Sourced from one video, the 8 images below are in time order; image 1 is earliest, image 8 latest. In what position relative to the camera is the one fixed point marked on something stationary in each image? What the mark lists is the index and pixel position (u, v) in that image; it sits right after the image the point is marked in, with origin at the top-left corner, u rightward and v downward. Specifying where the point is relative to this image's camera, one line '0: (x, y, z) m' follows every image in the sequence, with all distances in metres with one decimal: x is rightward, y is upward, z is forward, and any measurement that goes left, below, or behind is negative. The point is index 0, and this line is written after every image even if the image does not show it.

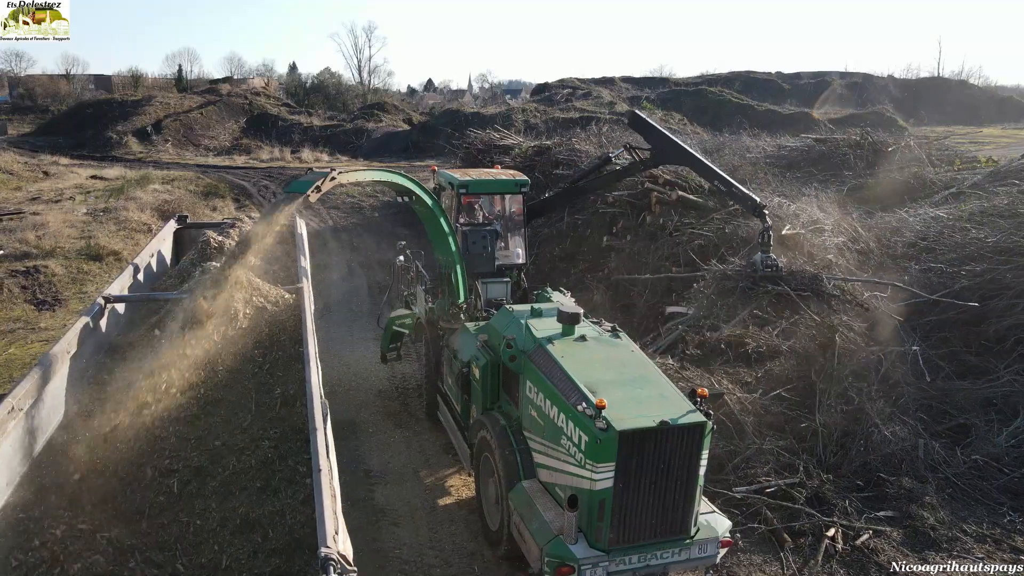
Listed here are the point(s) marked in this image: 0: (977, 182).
0: (+6.5, +1.5, +10.3) m
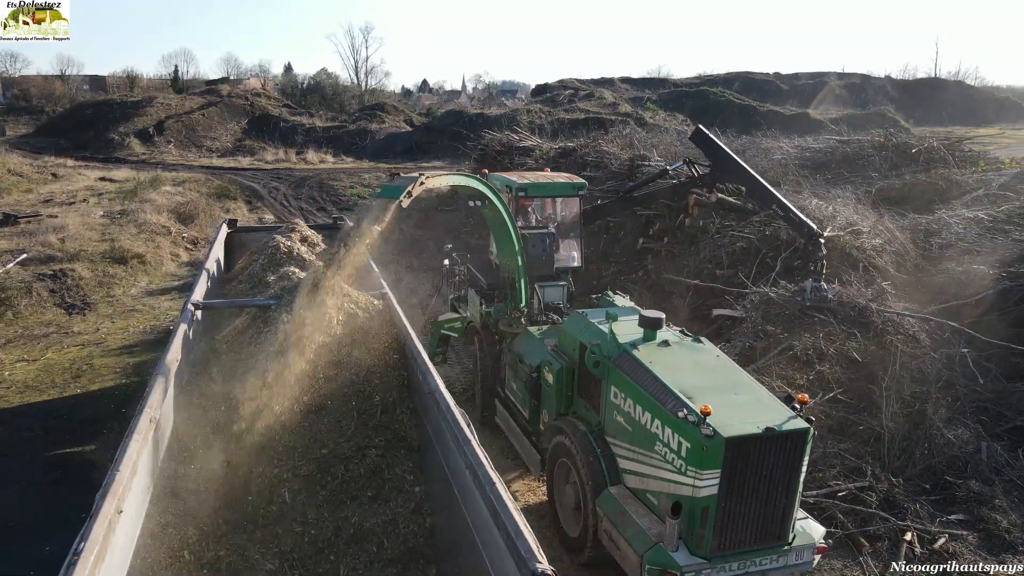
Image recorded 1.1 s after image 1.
0: (+6.9, +1.5, +10.4) m
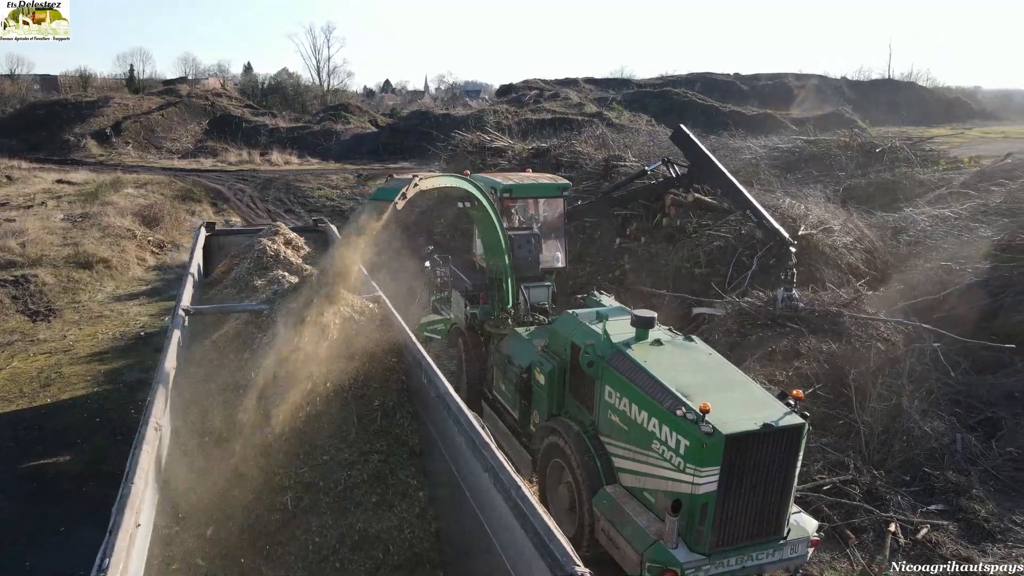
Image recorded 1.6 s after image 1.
0: (+6.6, +1.6, +10.7) m
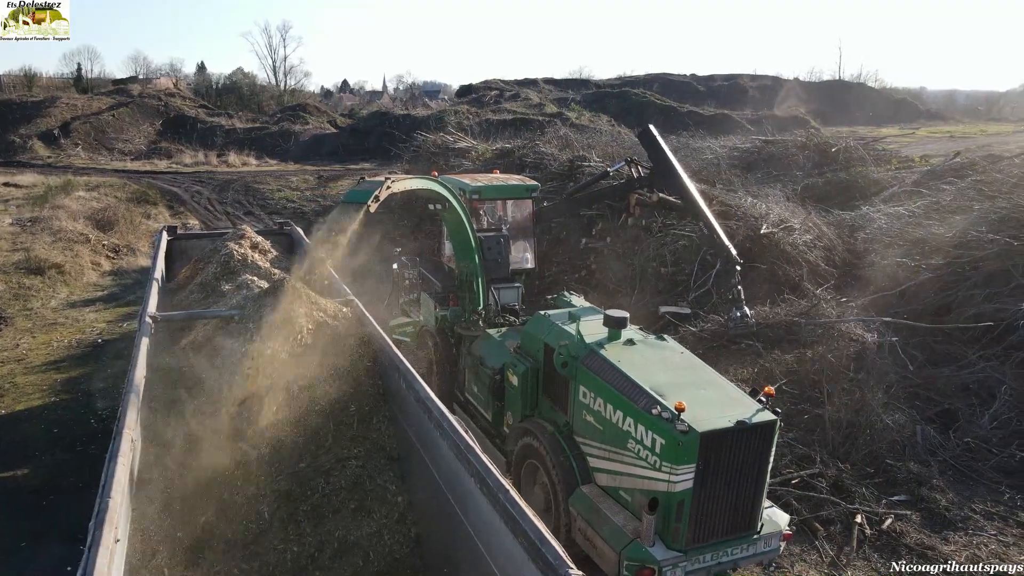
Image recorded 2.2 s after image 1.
0: (+6.1, +1.6, +11.0) m
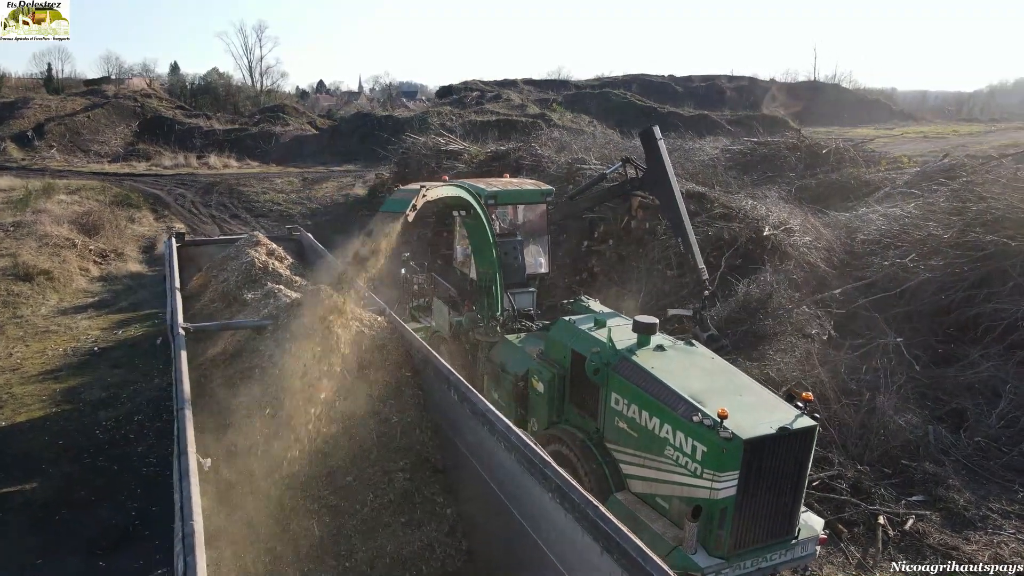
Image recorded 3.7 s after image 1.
0: (+6.1, +1.6, +11.2) m
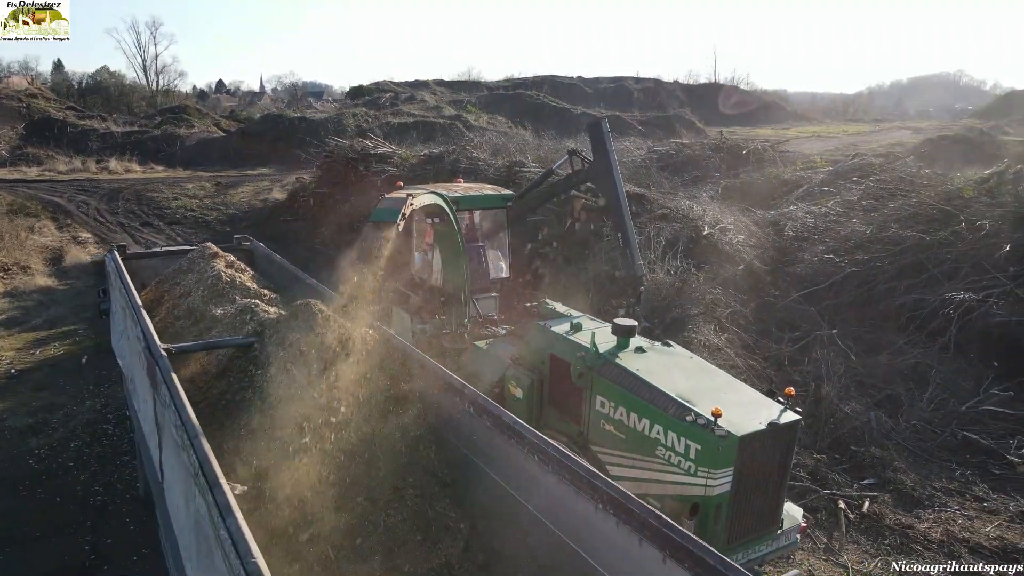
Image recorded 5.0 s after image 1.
0: (+5.1, +1.7, +11.8) m
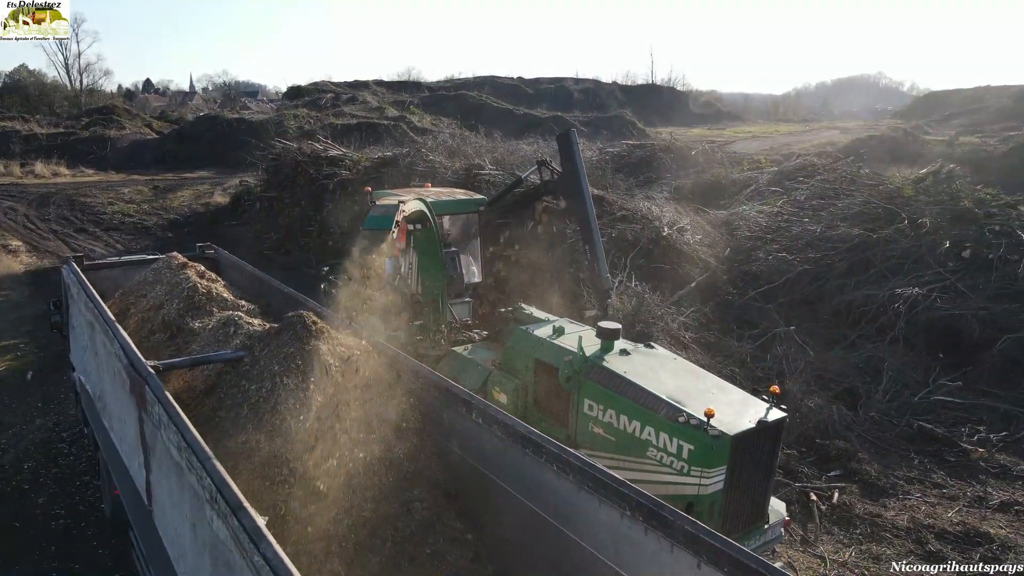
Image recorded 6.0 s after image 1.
0: (+4.4, +1.8, +12.2) m
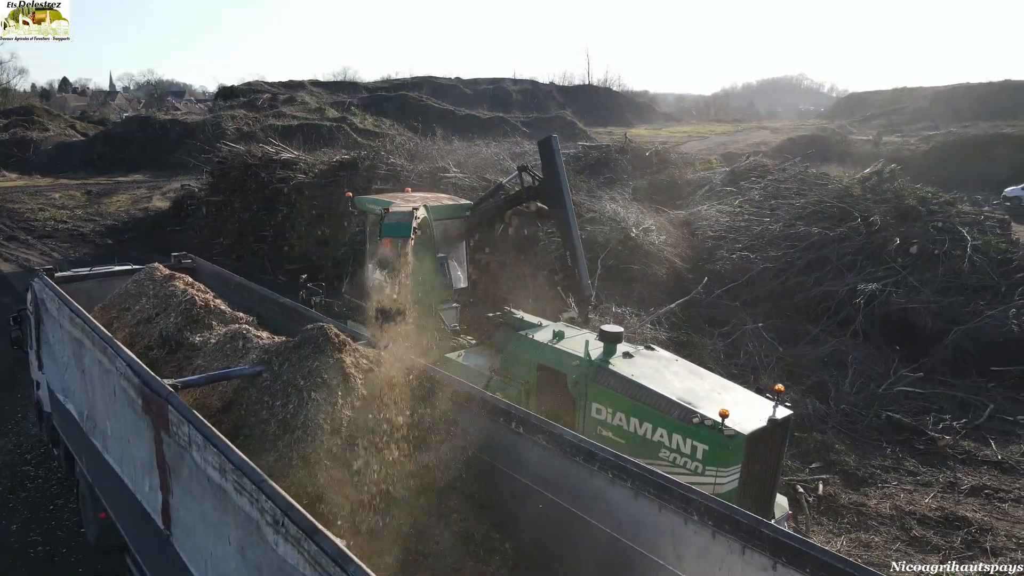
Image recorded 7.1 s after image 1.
0: (+3.7, +1.8, +12.5) m
